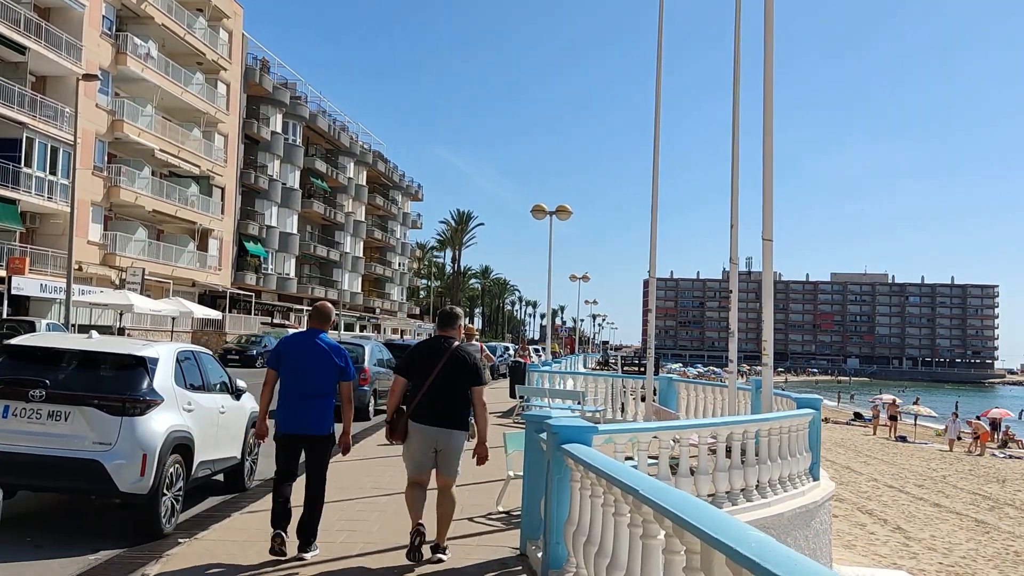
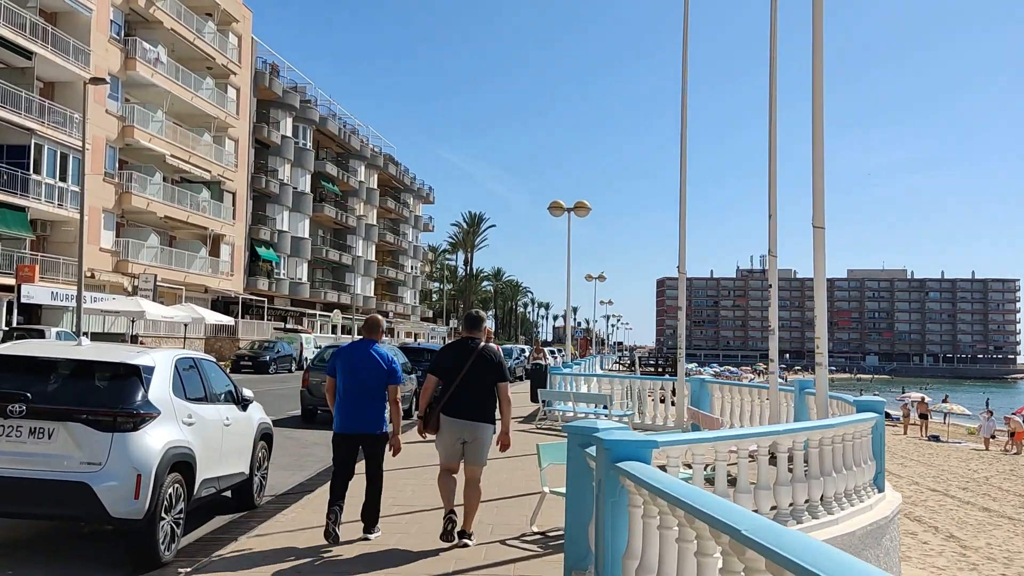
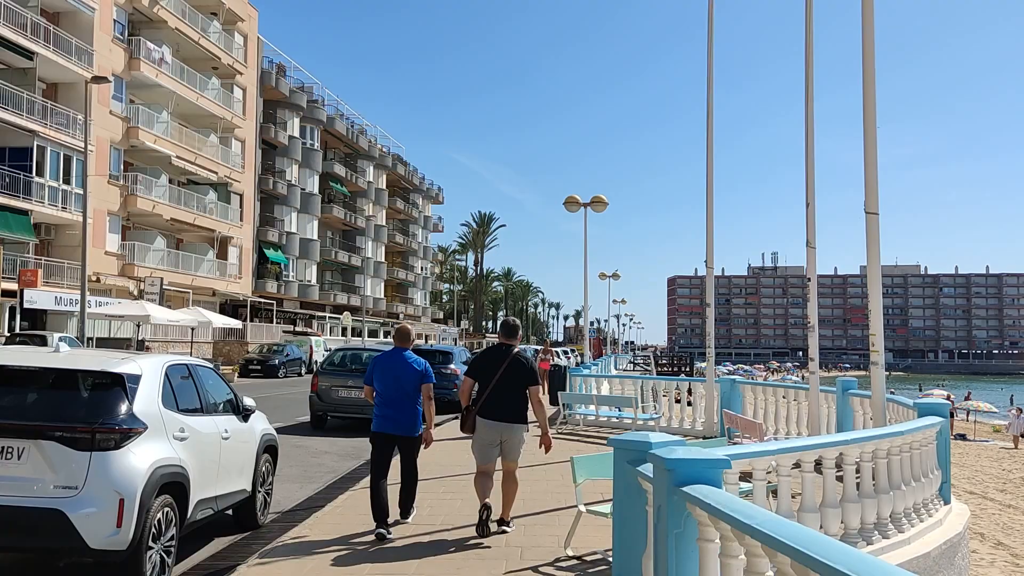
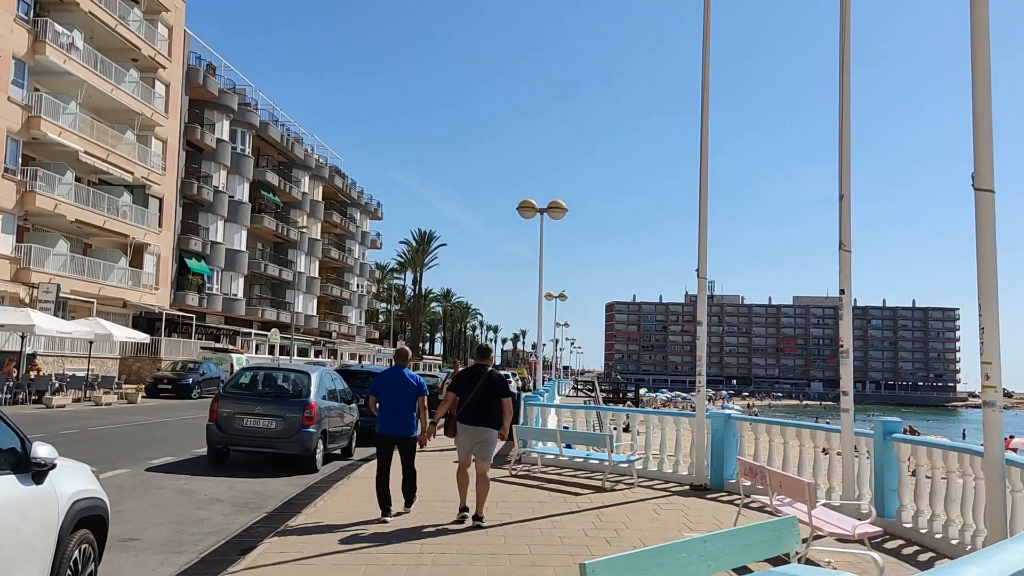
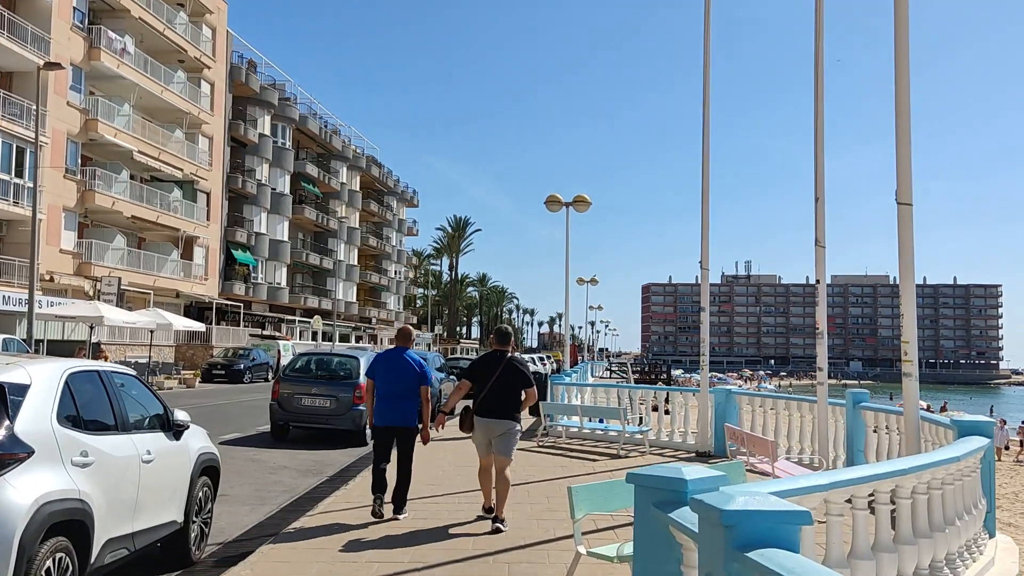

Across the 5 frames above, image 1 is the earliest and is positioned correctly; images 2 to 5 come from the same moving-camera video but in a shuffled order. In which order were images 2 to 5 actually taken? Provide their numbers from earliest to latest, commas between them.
2, 3, 5, 4
